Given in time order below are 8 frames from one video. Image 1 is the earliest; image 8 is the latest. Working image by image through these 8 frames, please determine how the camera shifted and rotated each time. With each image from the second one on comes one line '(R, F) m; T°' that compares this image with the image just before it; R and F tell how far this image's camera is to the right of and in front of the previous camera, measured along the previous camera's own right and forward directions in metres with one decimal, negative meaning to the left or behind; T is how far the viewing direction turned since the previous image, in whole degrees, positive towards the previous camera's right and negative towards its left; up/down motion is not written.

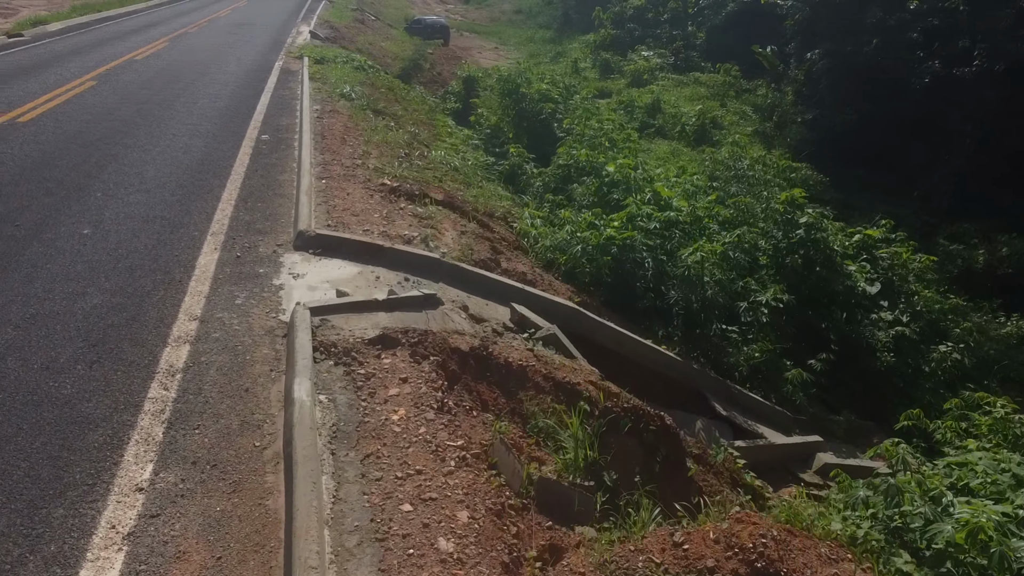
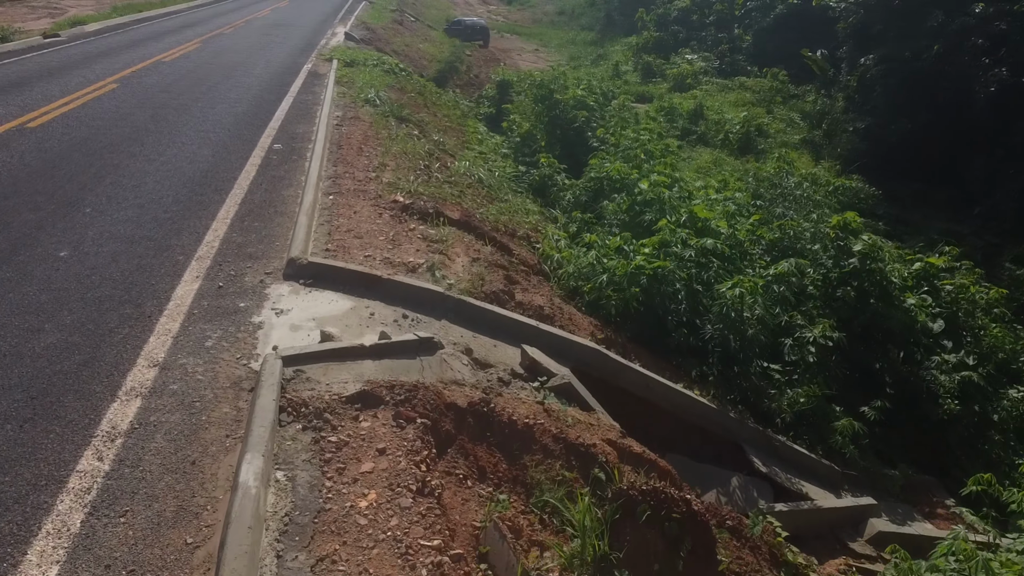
(+0.2, +0.6) m; -3°
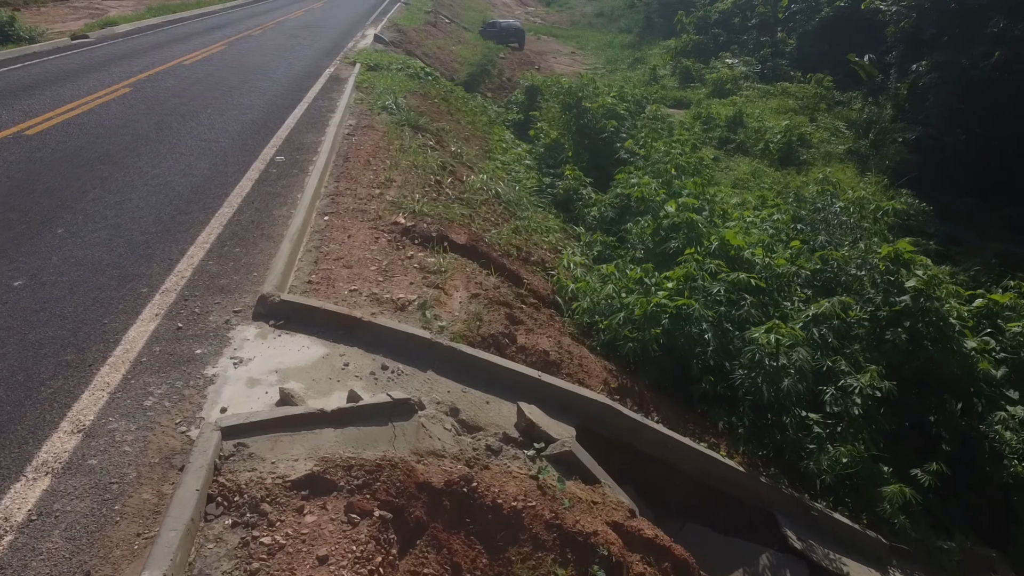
(+0.2, +0.6) m; -3°
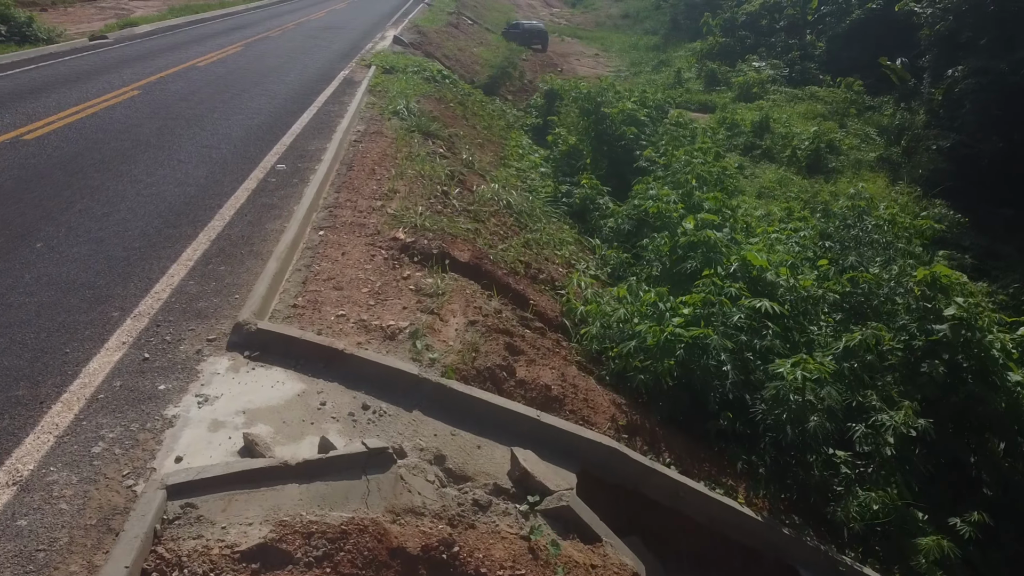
(+0.1, +0.4) m; -2°
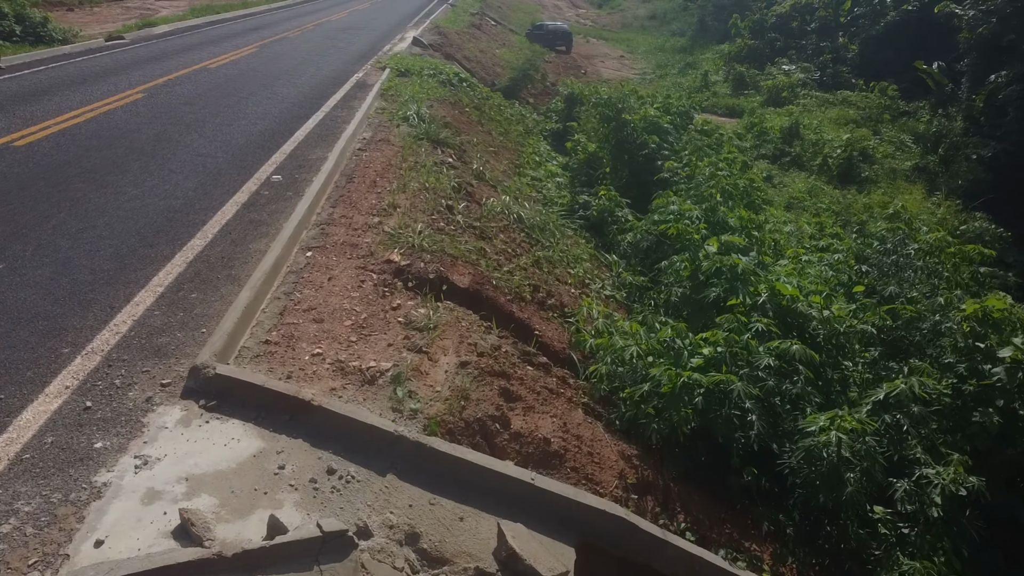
(+0.1, +0.5) m; -2°
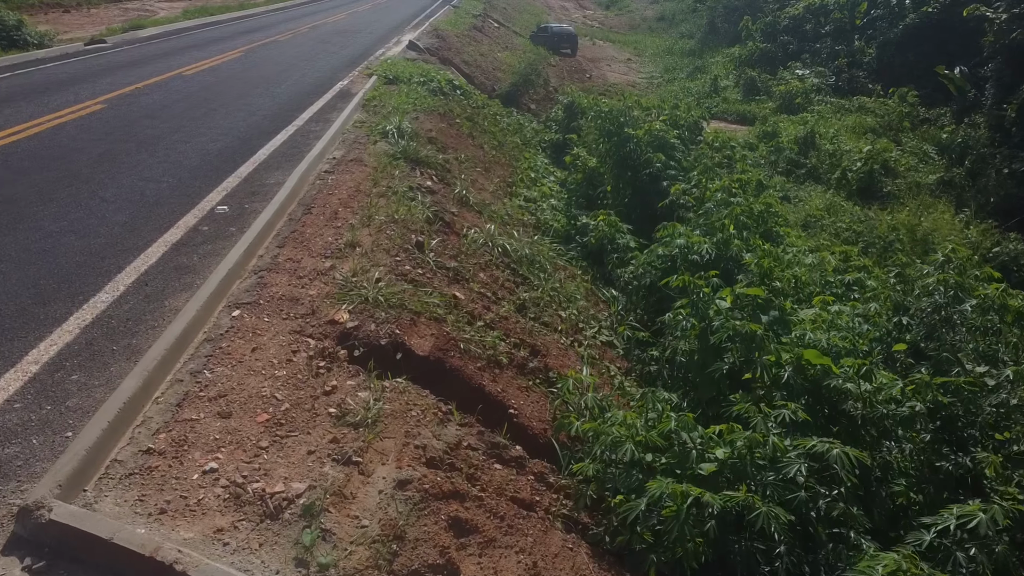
(+0.2, +1.0) m; -1°
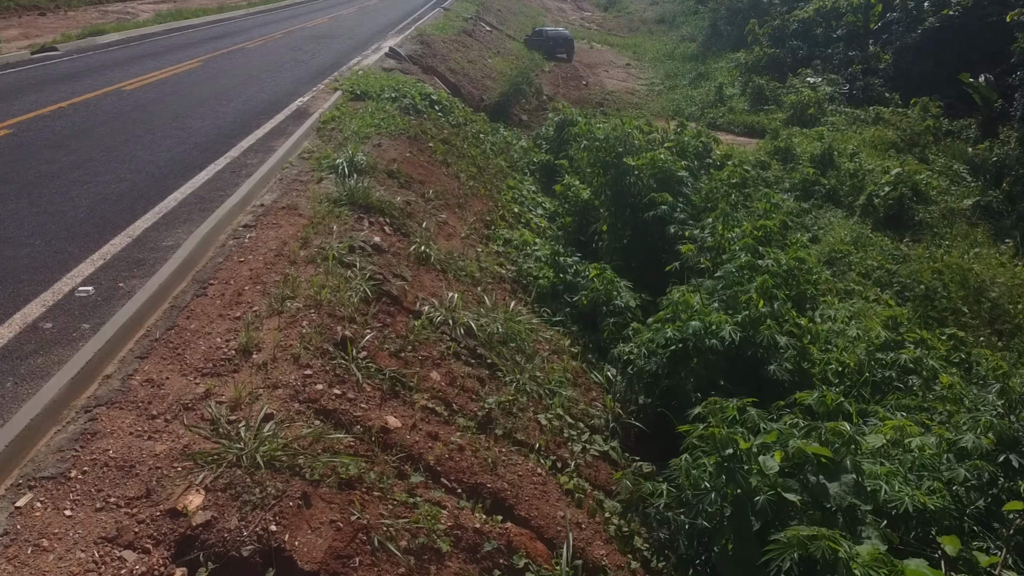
(+0.2, +1.6) m; 0°
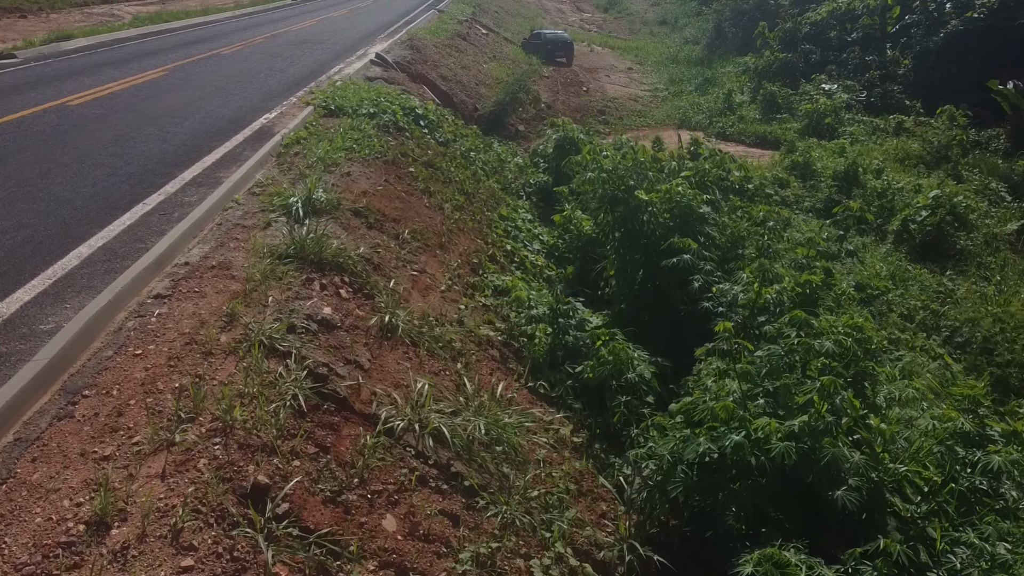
(+0.1, +1.3) m; 0°
